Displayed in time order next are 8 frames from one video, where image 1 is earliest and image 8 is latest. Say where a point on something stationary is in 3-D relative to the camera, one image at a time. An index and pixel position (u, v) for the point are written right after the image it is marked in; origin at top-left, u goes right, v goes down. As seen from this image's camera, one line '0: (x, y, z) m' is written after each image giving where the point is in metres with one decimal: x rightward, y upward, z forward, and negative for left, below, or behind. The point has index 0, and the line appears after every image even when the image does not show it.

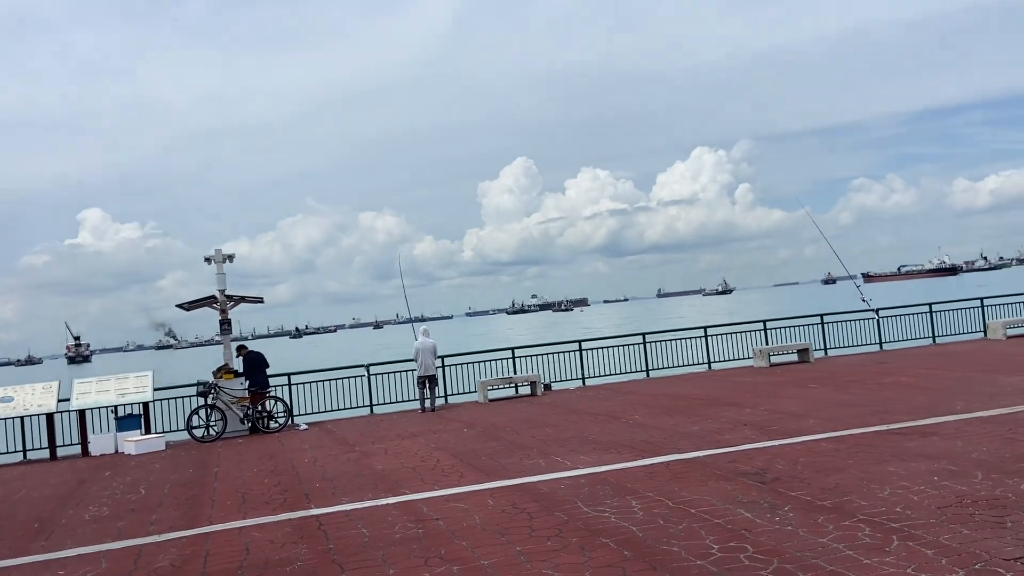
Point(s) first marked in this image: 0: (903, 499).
0: (+3.4, -1.9, +7.3) m
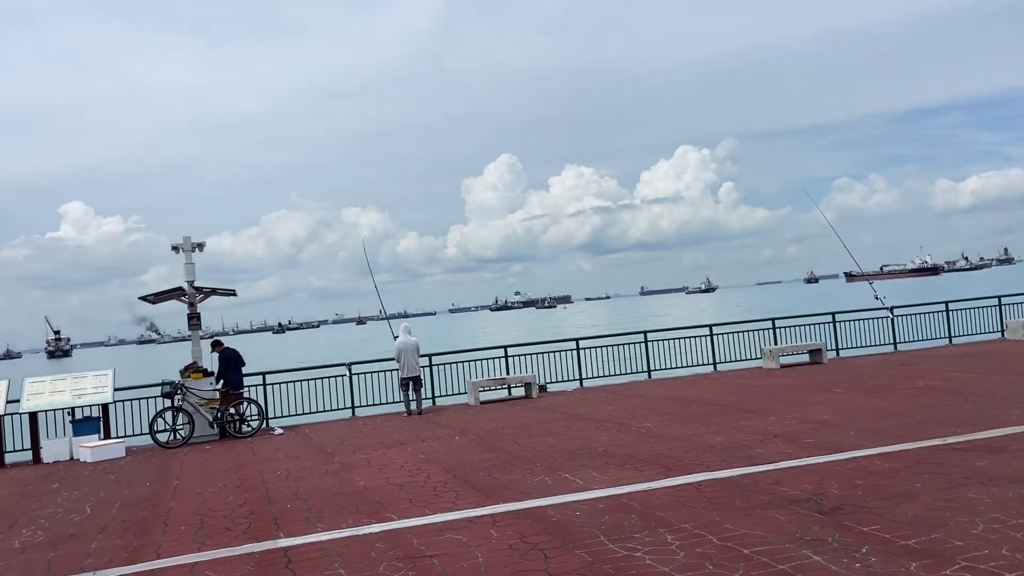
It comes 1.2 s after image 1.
0: (+3.5, -1.8, +6.0) m
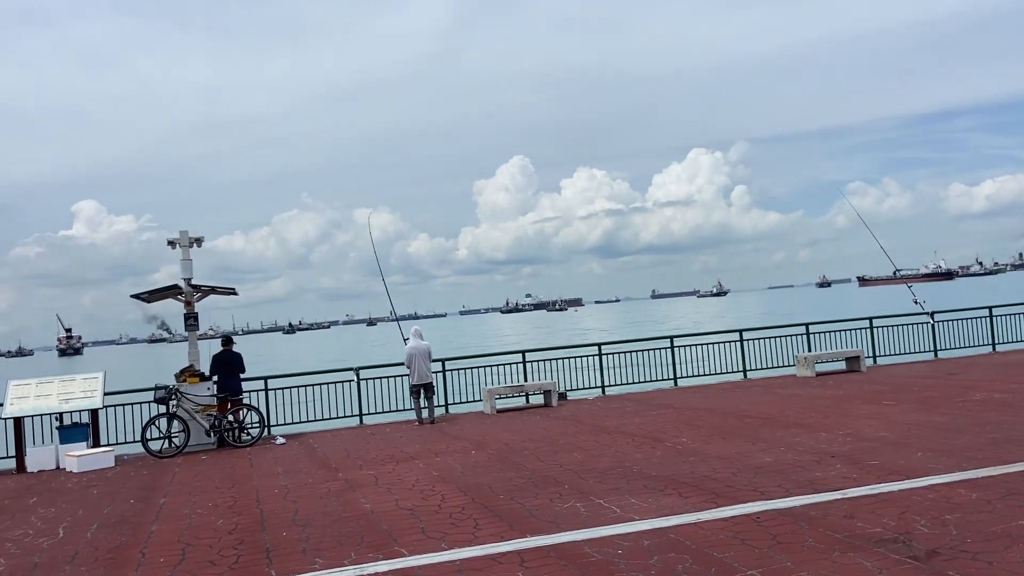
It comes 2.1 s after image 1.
0: (+3.8, -1.8, +4.8) m
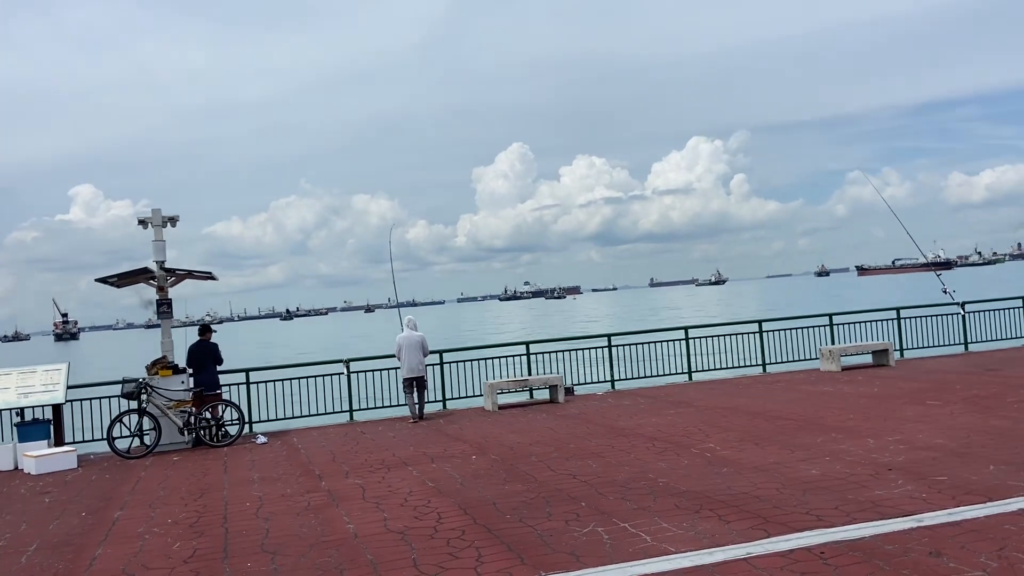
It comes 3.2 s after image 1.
0: (+3.8, -1.8, +3.5) m
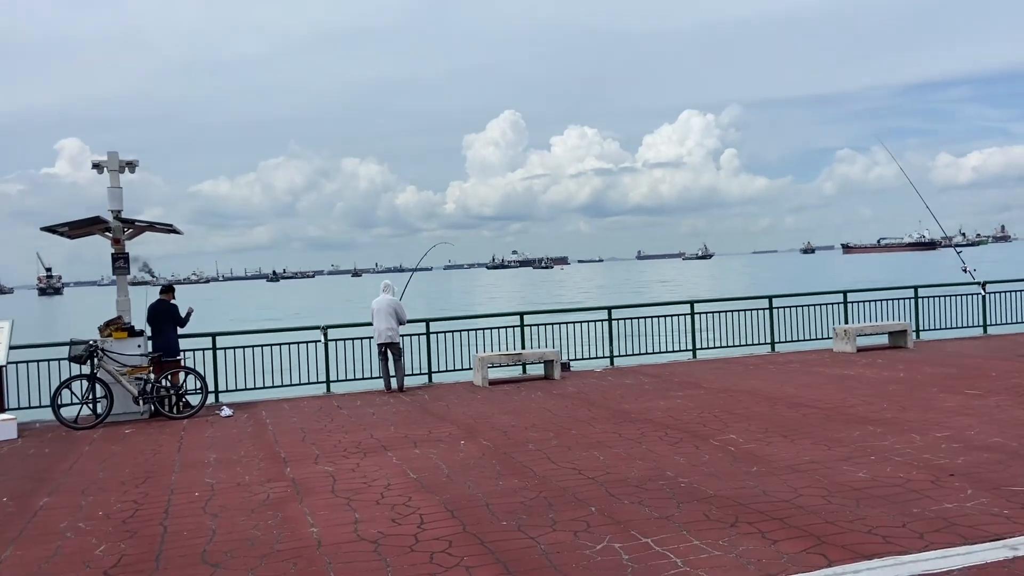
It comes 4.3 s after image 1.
0: (+3.9, -1.7, +2.3) m
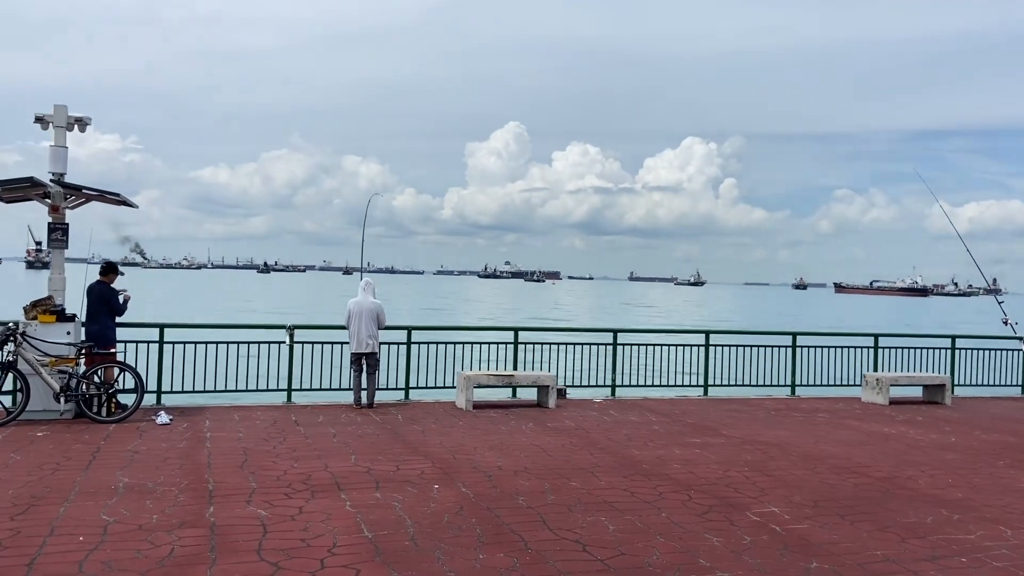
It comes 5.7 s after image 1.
0: (+3.8, -2.1, +0.6) m
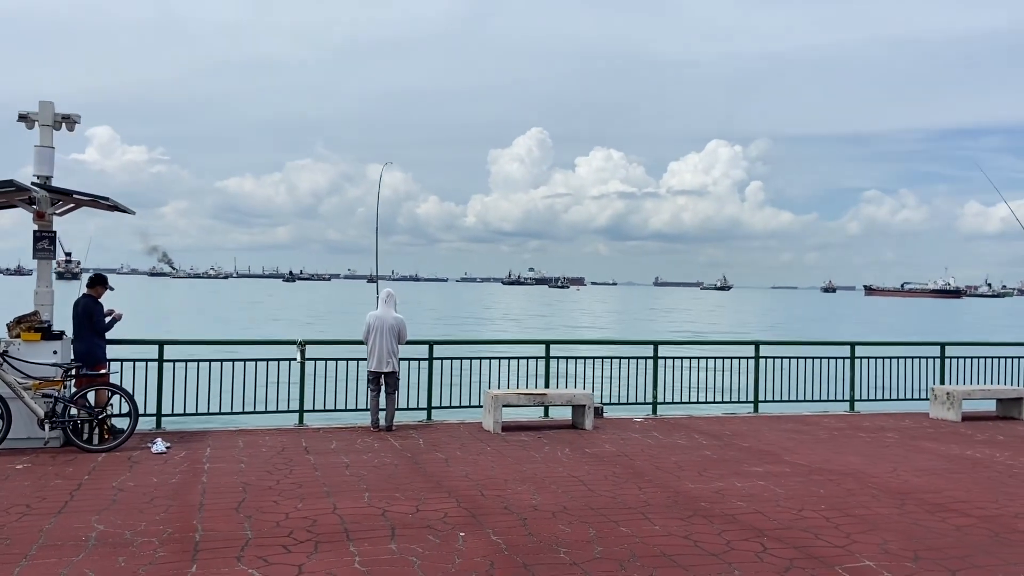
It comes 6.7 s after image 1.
0: (+3.9, -2.1, -0.7) m
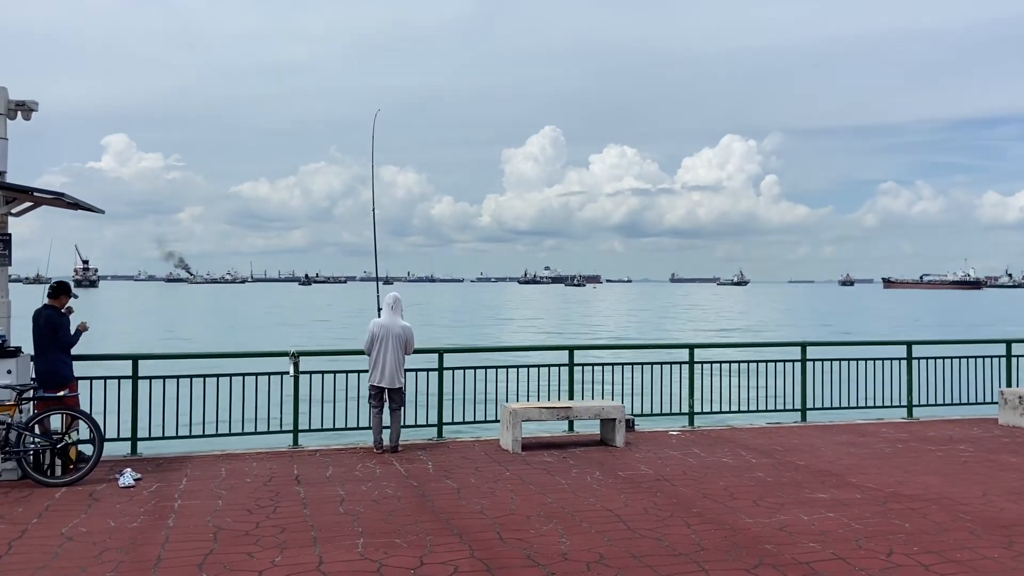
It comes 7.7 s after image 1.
0: (+4.0, -2.0, -2.0) m
